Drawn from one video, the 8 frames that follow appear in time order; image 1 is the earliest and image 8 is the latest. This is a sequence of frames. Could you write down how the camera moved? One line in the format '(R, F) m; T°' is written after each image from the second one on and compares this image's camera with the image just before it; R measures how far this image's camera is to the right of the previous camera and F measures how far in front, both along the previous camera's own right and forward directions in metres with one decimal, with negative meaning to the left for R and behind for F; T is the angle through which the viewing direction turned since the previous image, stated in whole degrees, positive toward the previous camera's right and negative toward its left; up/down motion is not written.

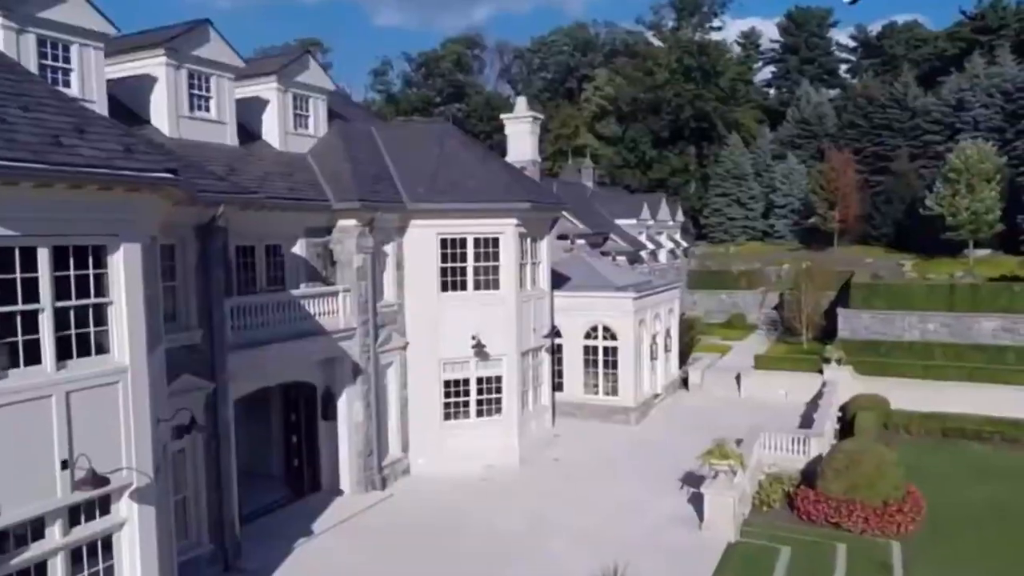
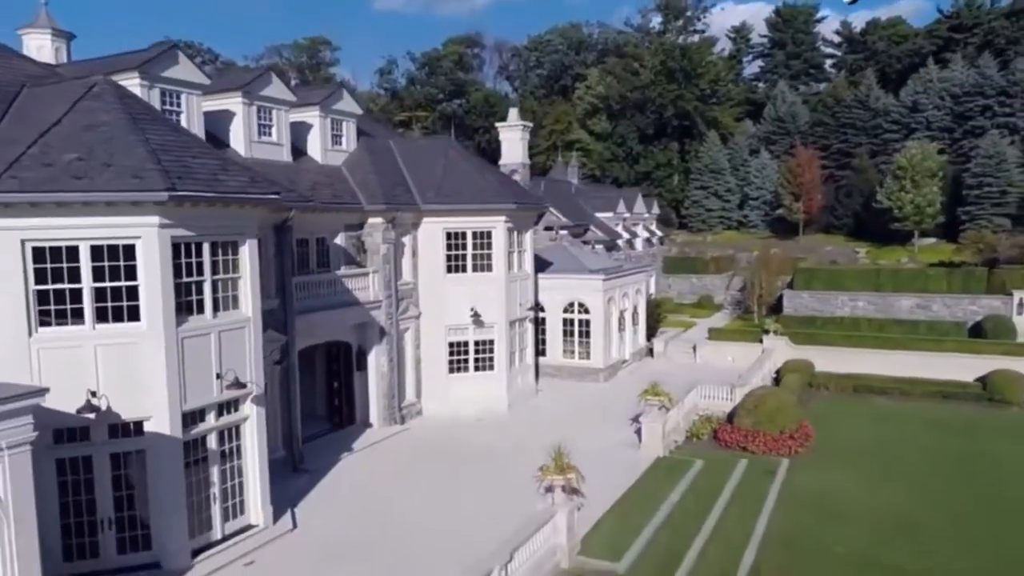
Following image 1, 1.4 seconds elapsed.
(+0.3, -5.2) m; 0°
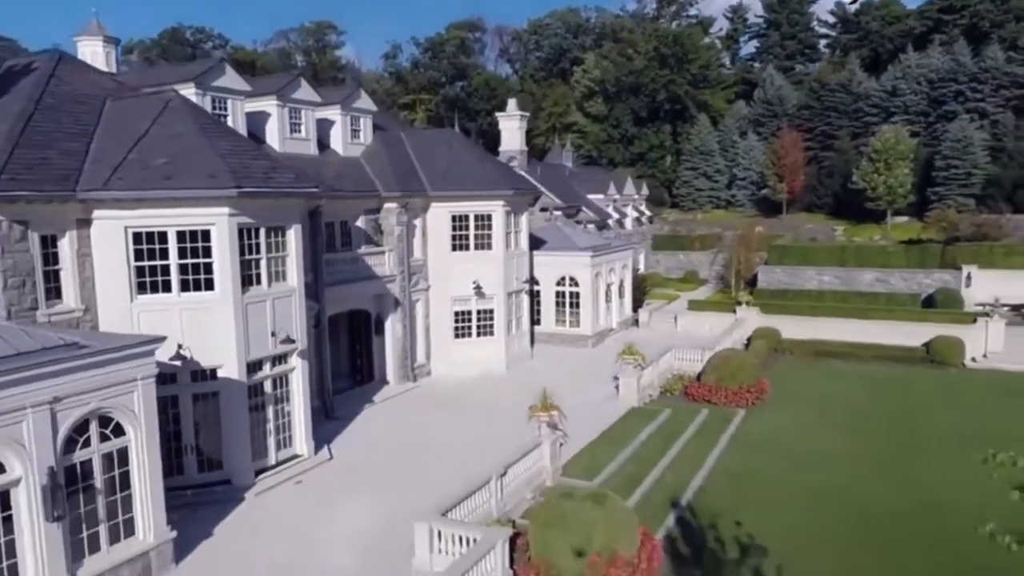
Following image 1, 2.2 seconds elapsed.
(+0.2, -3.4) m; 0°
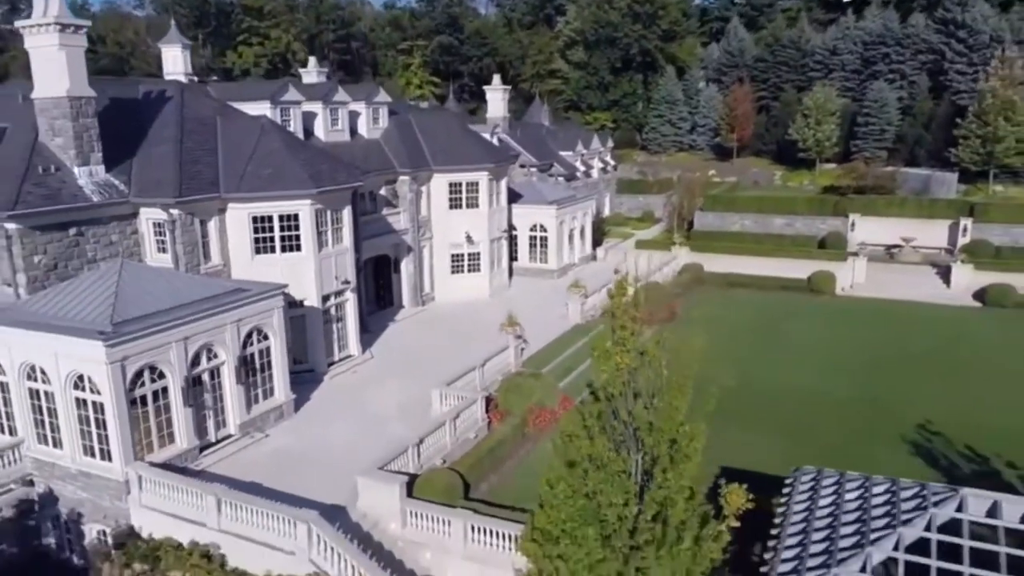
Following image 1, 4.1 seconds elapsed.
(+0.6, -9.5) m; 0°
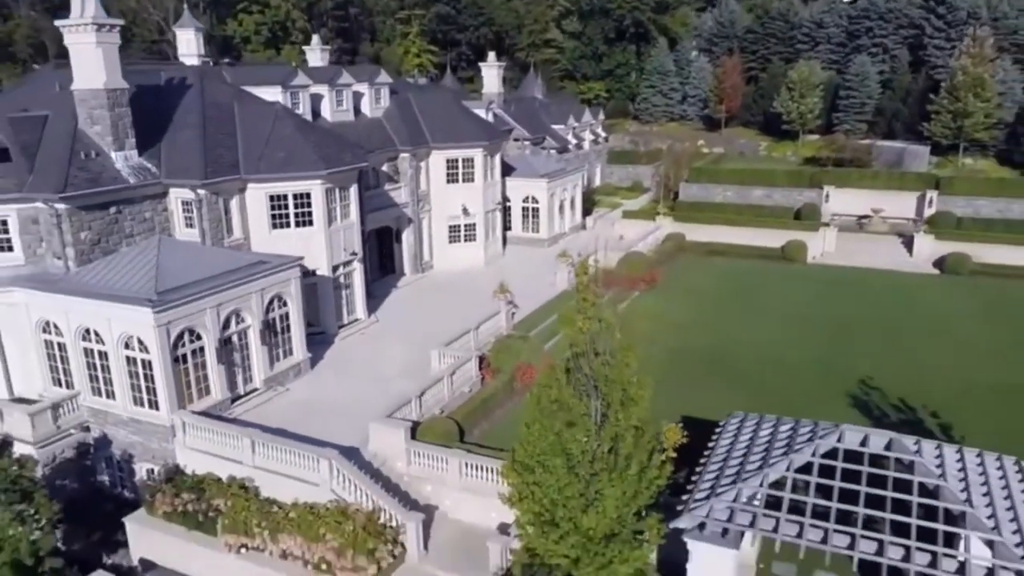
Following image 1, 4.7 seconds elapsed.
(+0.3, -2.9) m; 0°
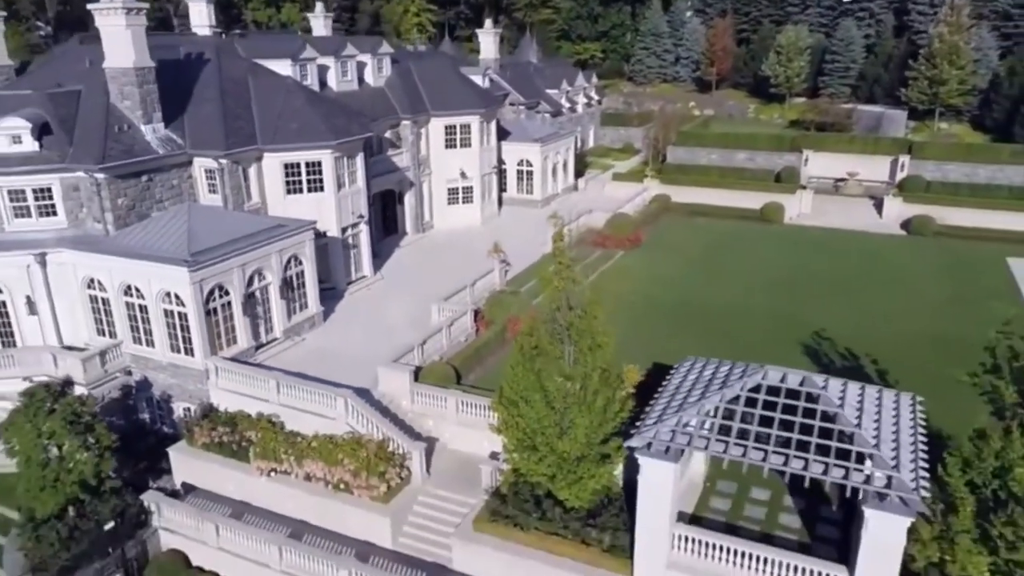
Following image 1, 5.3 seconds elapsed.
(+0.3, -3.0) m; 0°
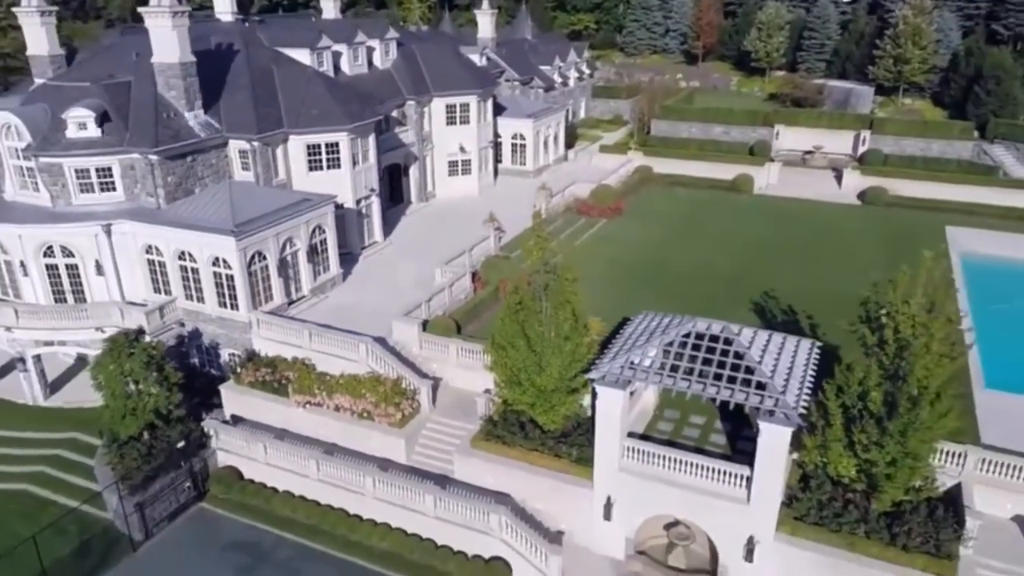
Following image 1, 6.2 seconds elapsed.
(+0.3, -4.9) m; 0°
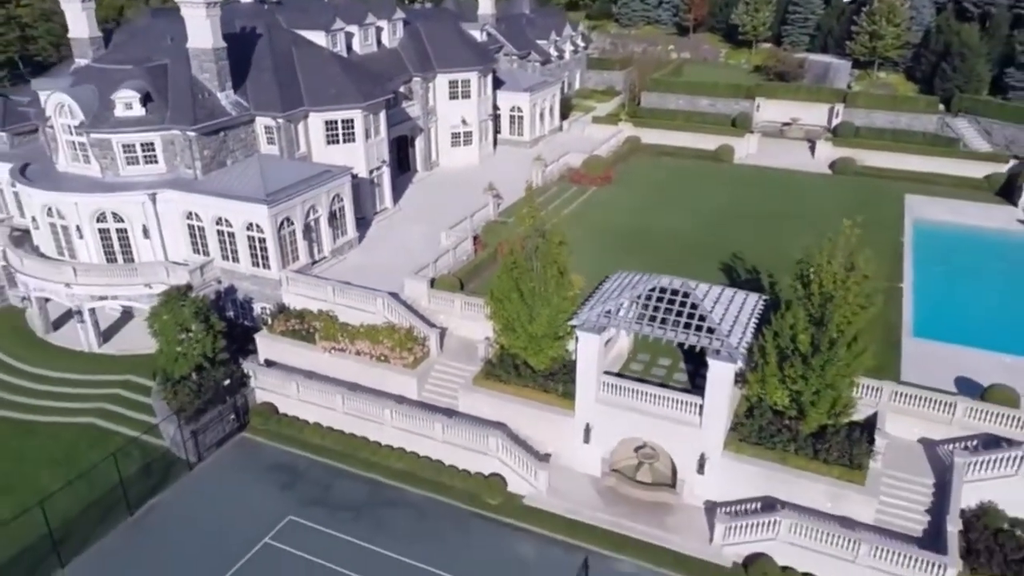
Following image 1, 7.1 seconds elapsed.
(+0.1, -4.3) m; 0°
